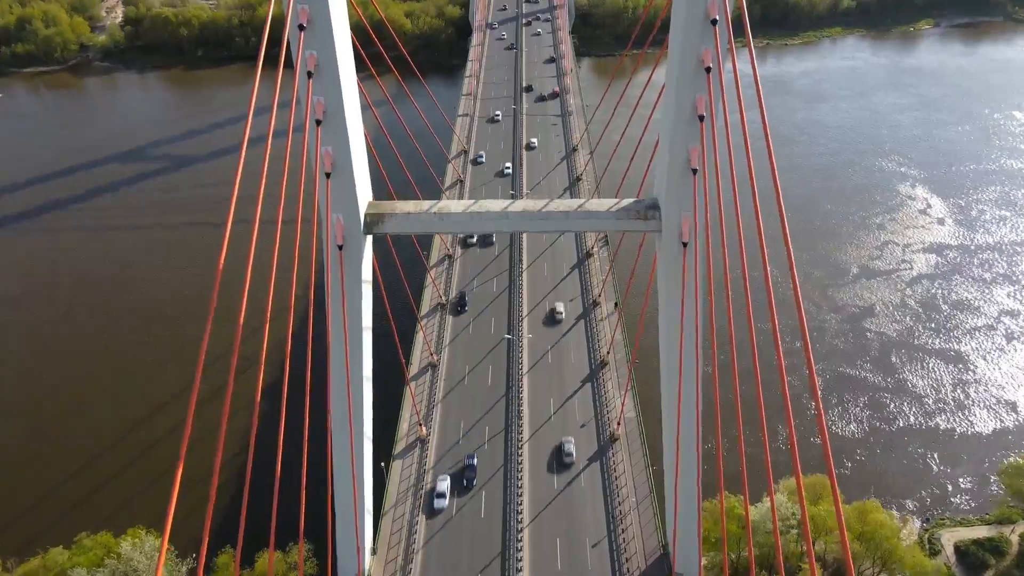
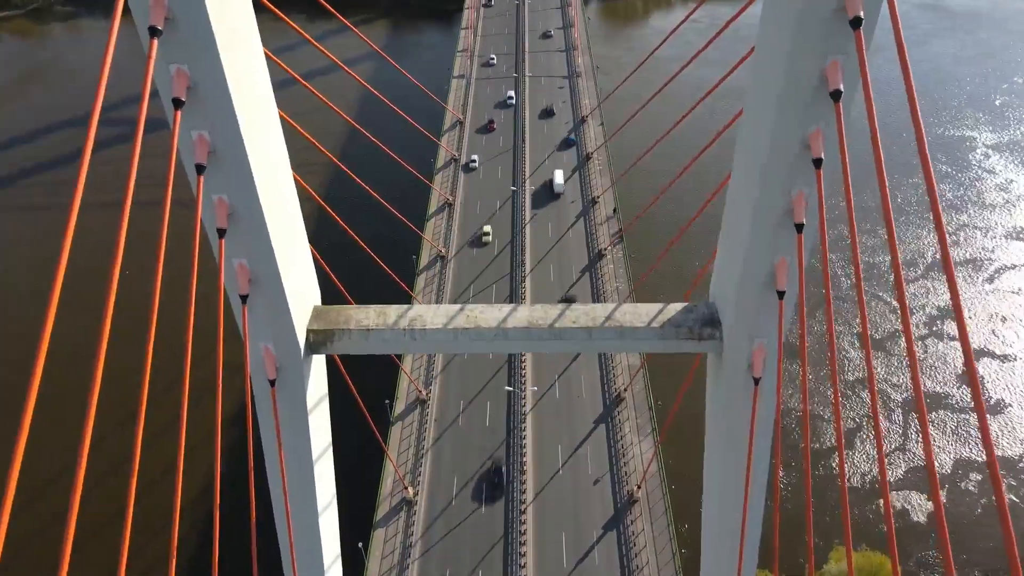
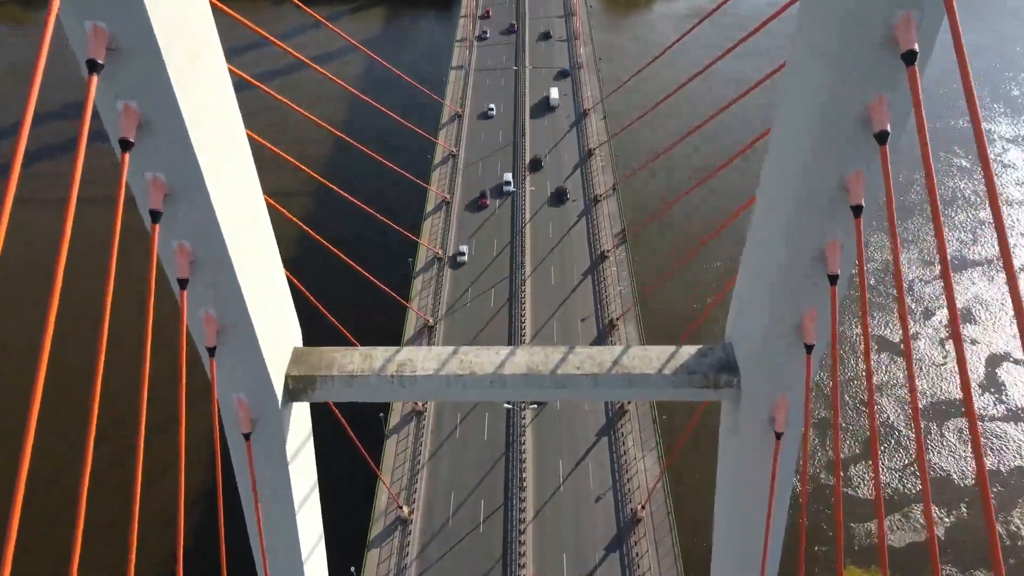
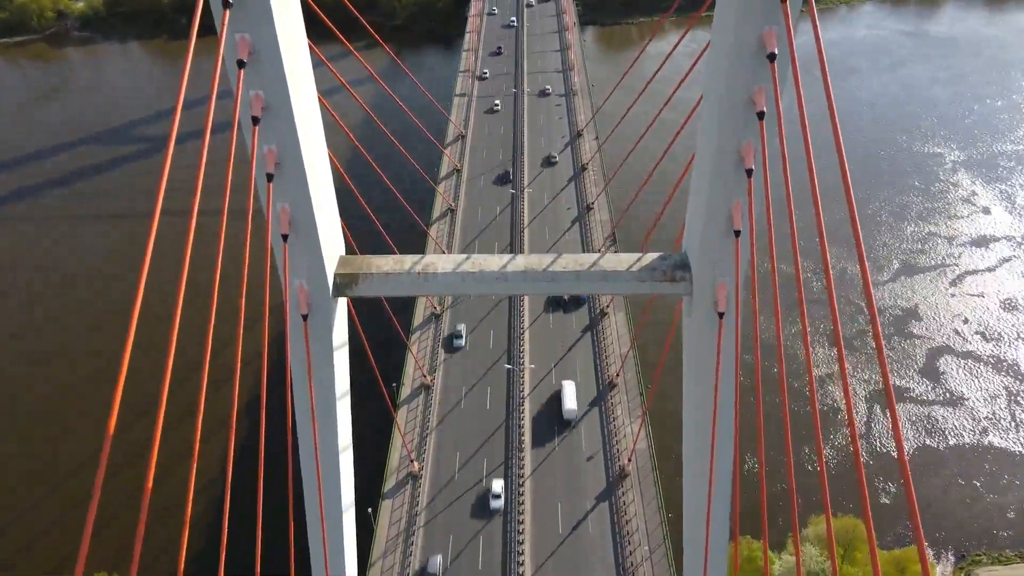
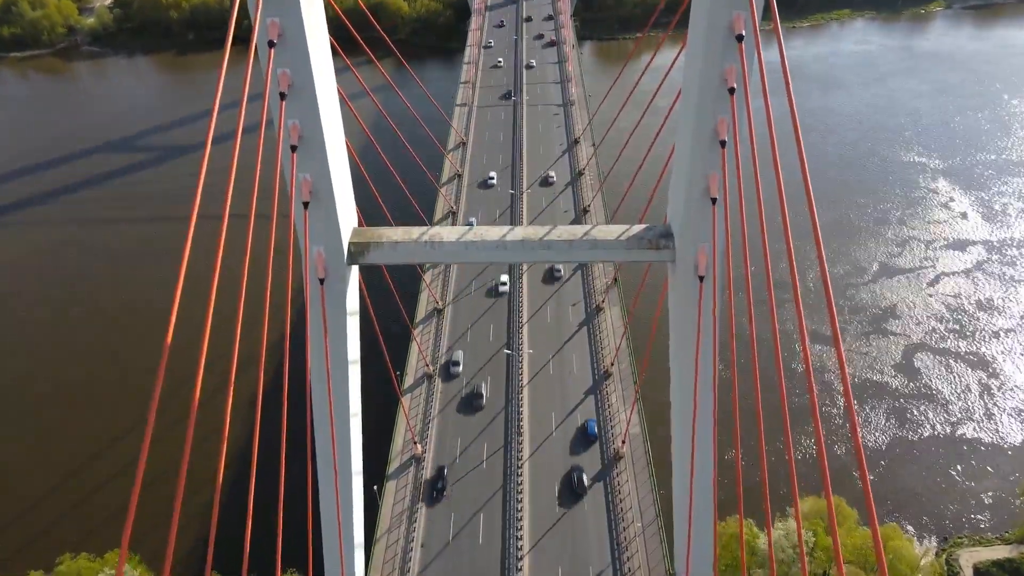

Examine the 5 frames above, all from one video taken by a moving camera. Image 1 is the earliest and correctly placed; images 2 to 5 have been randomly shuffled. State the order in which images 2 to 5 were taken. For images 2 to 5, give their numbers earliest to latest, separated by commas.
5, 4, 2, 3
